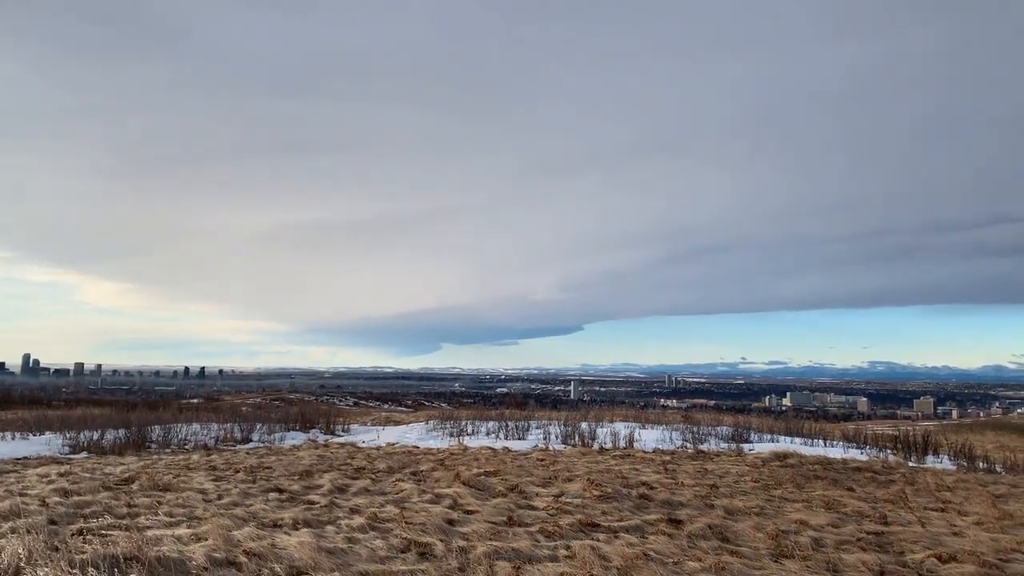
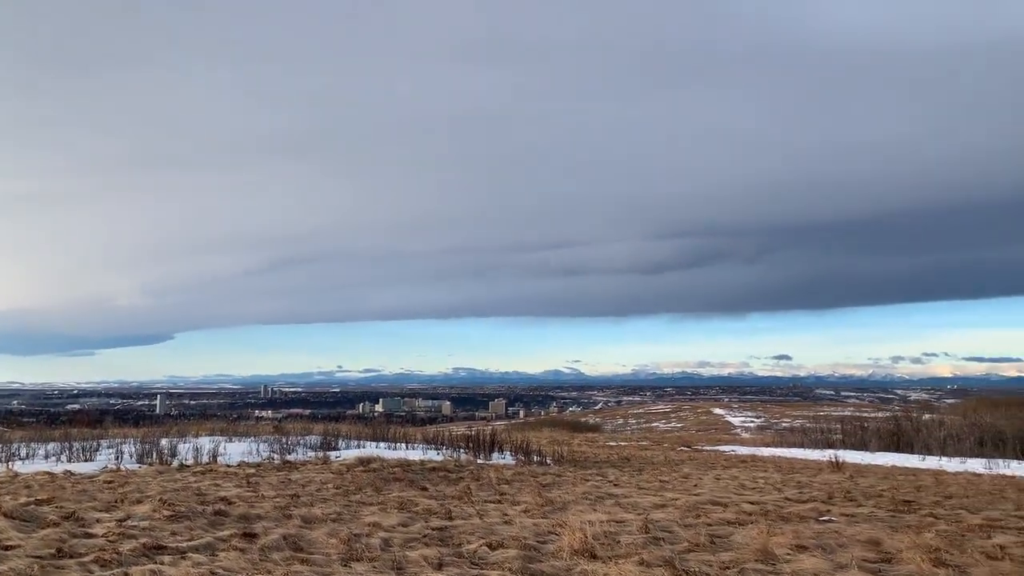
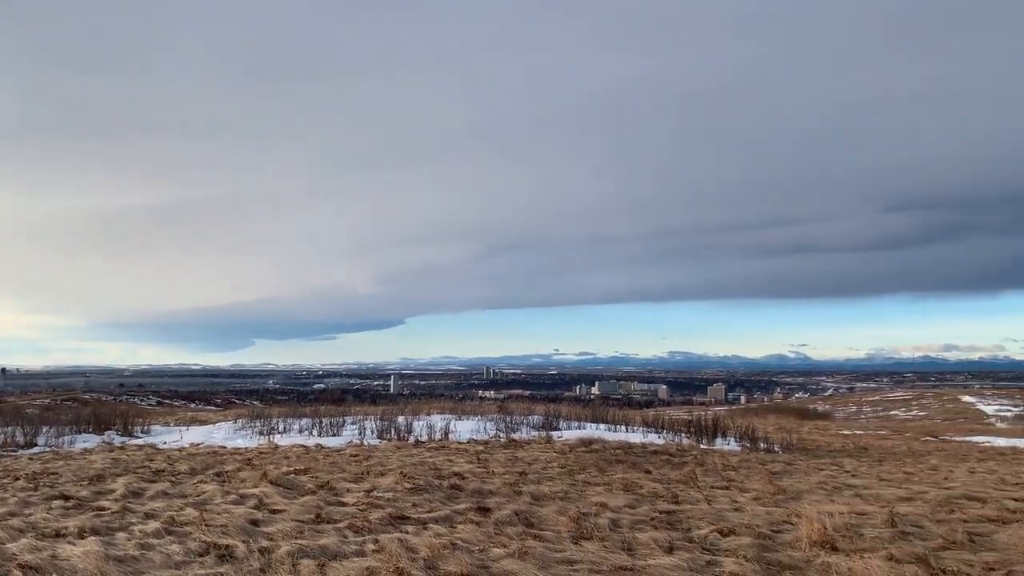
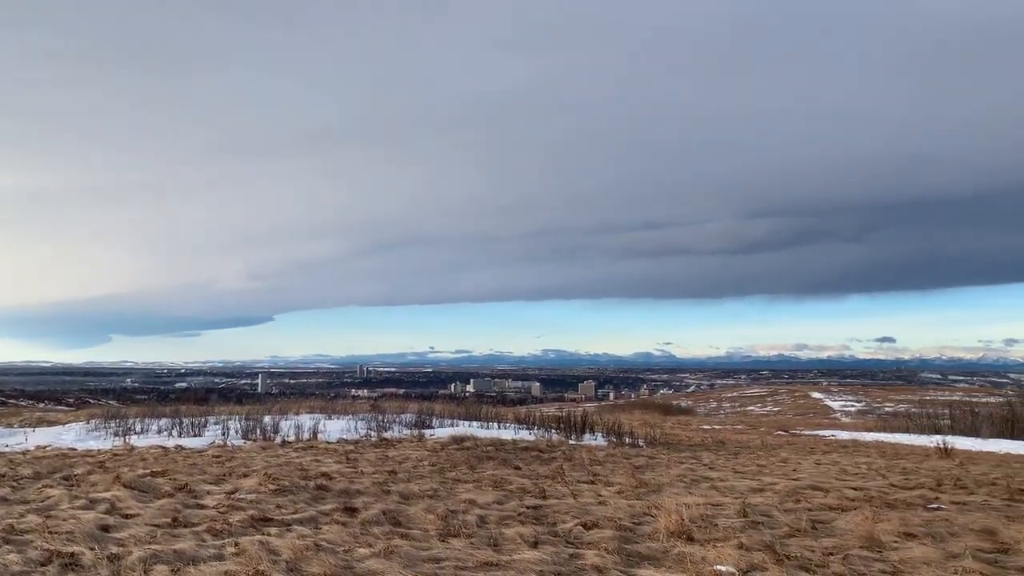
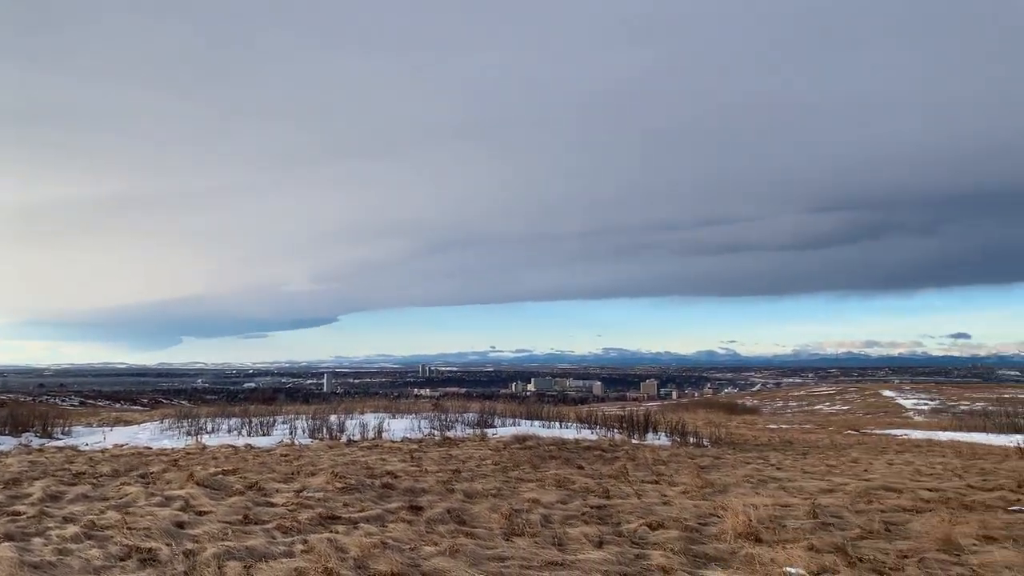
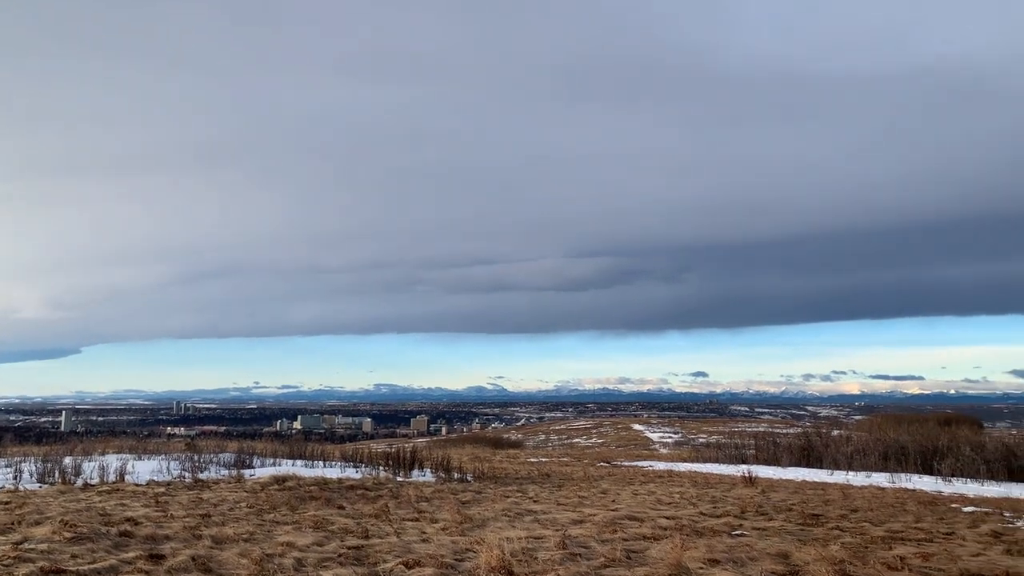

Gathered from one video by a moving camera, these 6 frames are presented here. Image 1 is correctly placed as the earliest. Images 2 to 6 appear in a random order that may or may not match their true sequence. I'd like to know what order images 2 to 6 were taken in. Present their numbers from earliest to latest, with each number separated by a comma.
3, 5, 4, 2, 6
